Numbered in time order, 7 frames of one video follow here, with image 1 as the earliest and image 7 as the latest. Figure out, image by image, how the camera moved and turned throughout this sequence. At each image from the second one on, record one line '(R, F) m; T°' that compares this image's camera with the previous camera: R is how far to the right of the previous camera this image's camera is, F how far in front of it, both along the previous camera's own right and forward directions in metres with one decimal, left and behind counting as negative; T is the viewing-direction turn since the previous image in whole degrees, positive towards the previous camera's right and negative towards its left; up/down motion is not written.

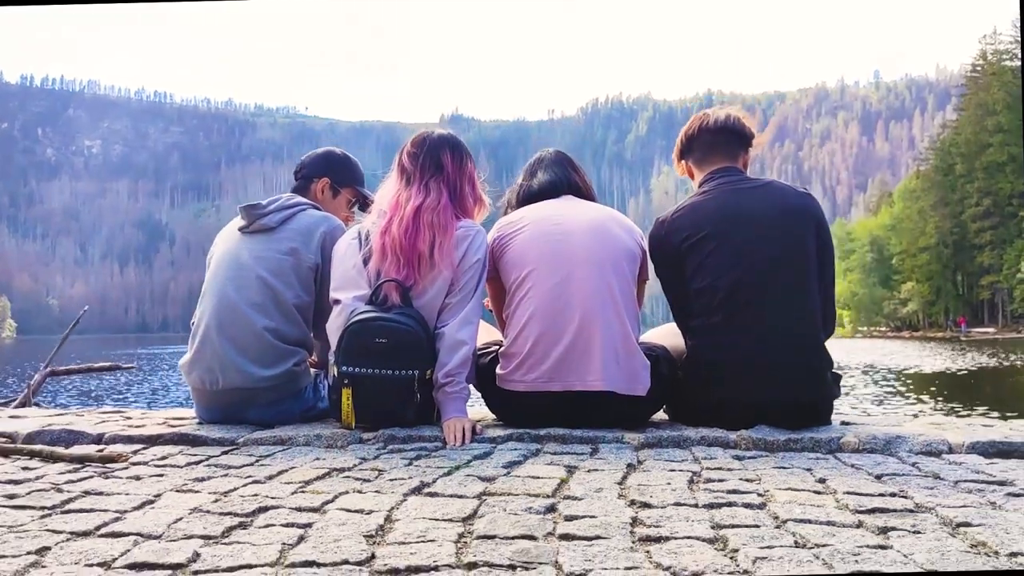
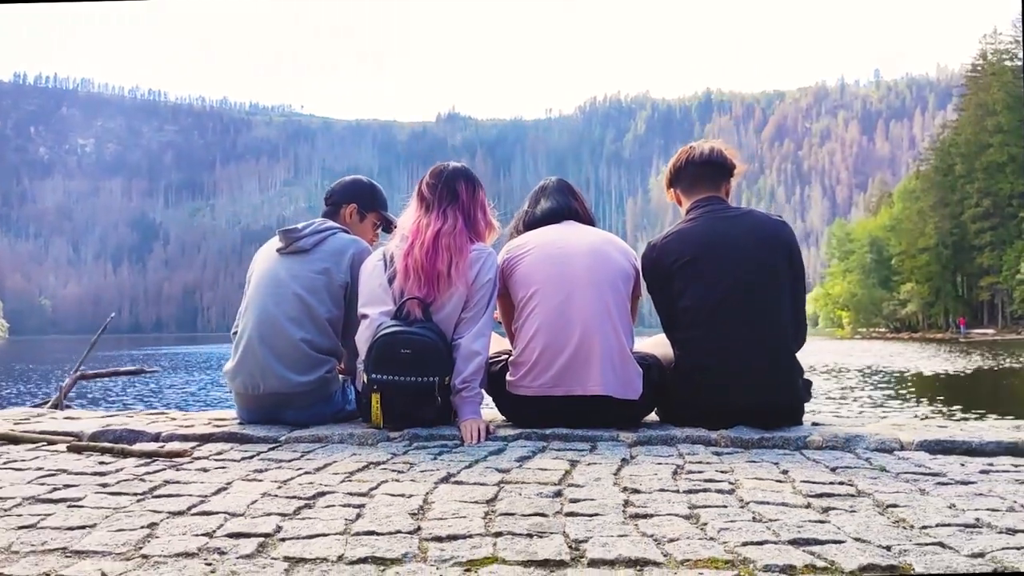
(0.0, -0.1) m; 0°
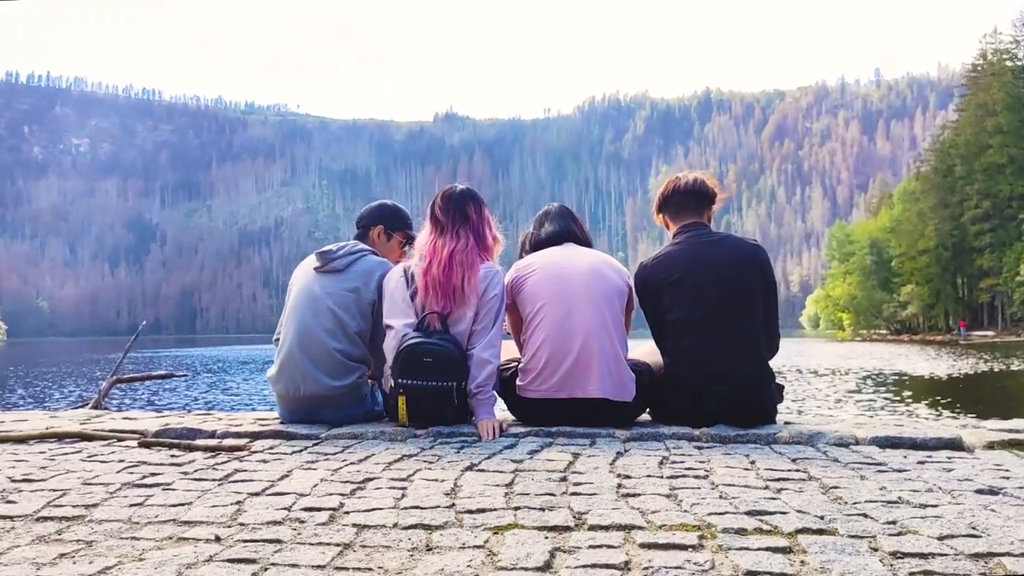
(0.0, -0.2) m; 0°
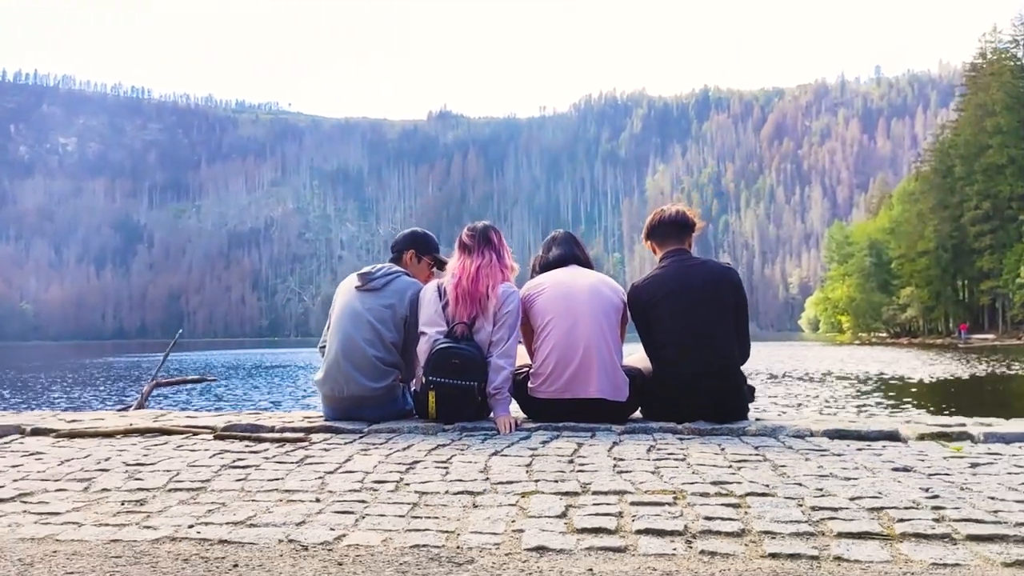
(-0.5, +0.5) m; +1°
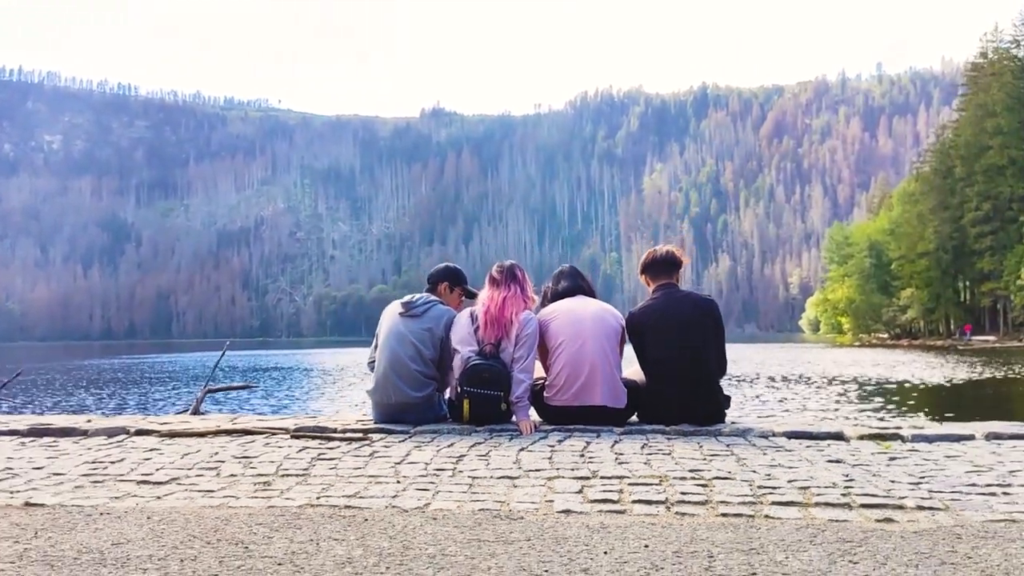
(0.0, +1.1) m; 0°
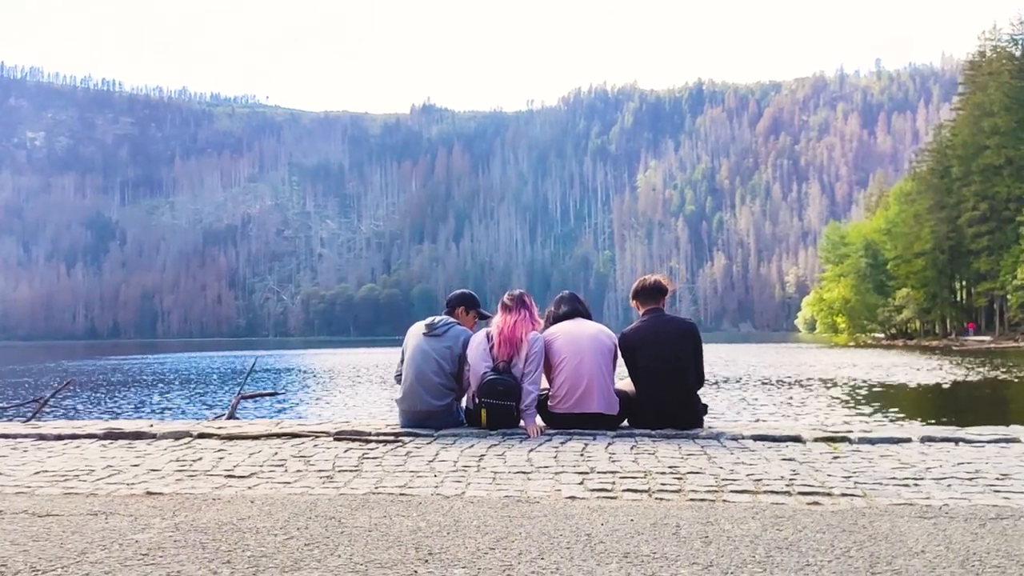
(-0.1, +1.0) m; +1°
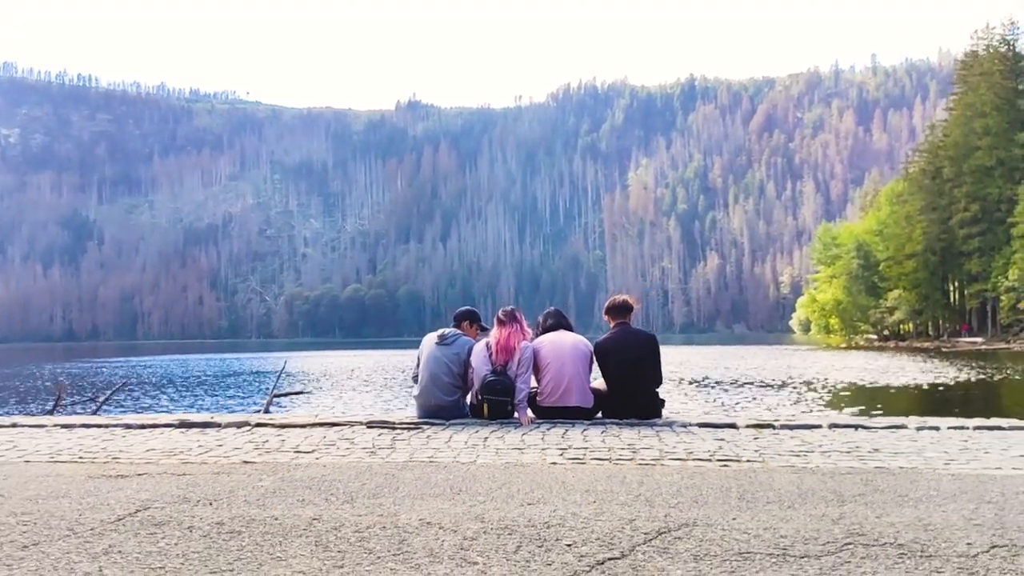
(-0.3, +1.1) m; +1°
